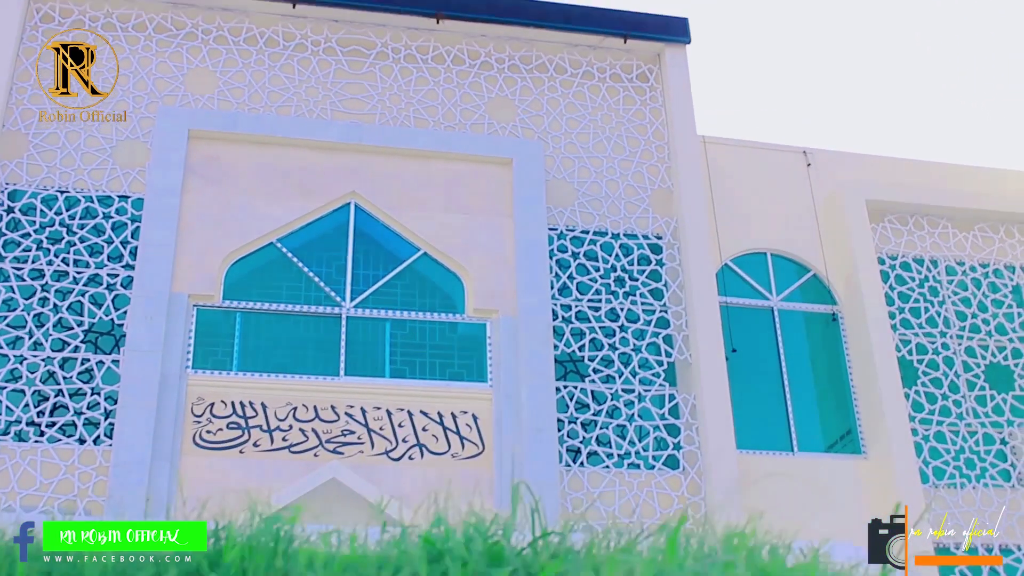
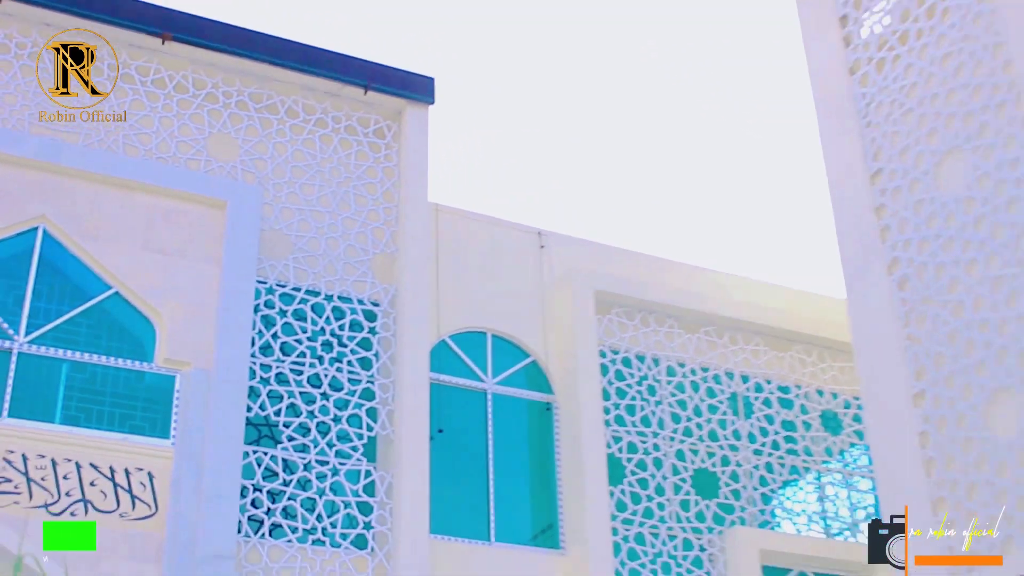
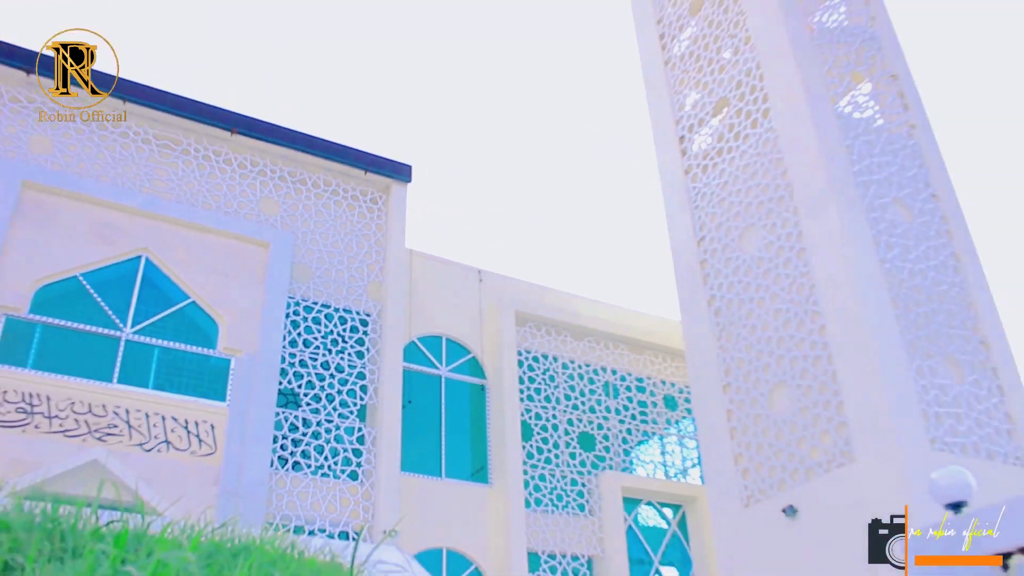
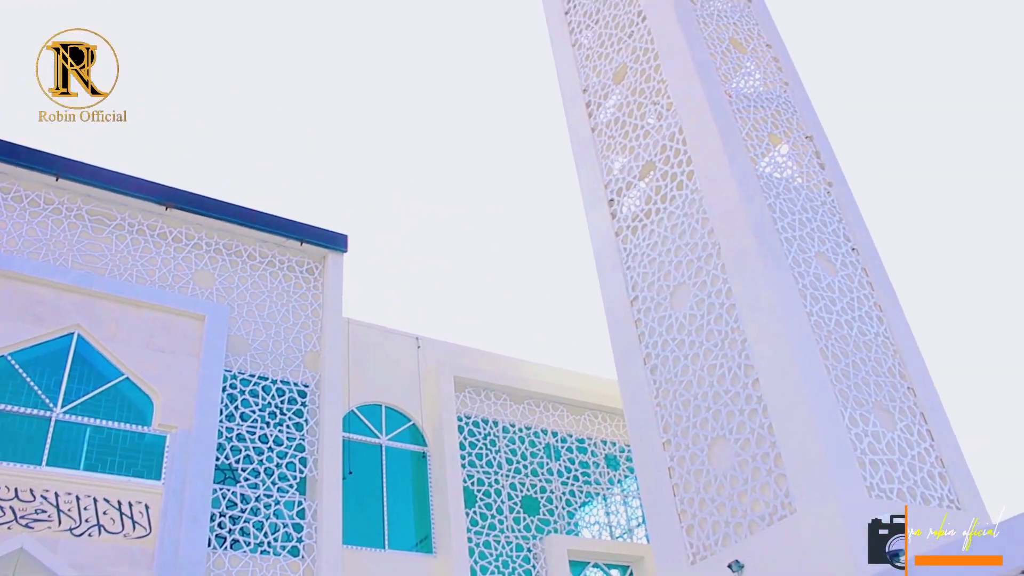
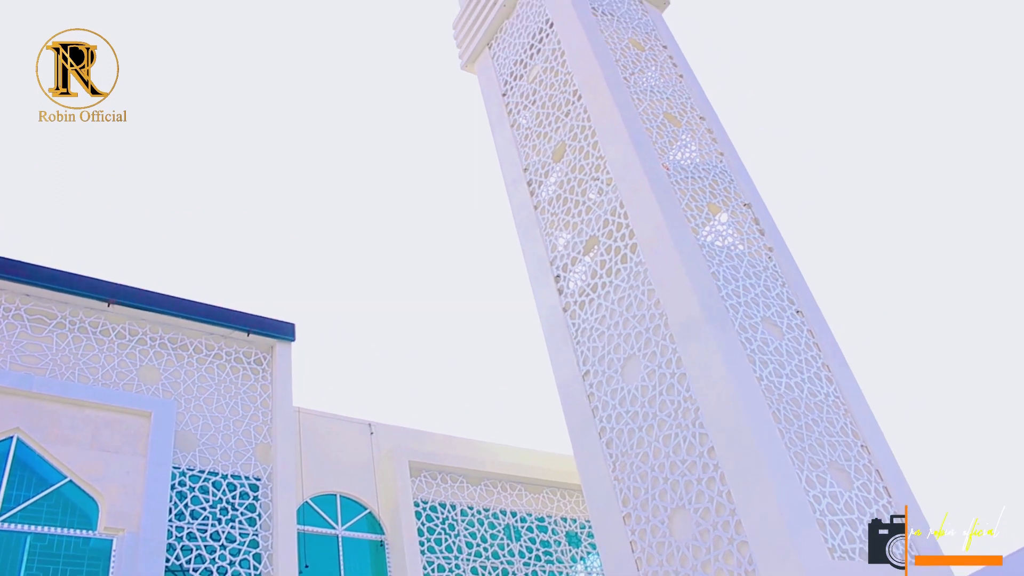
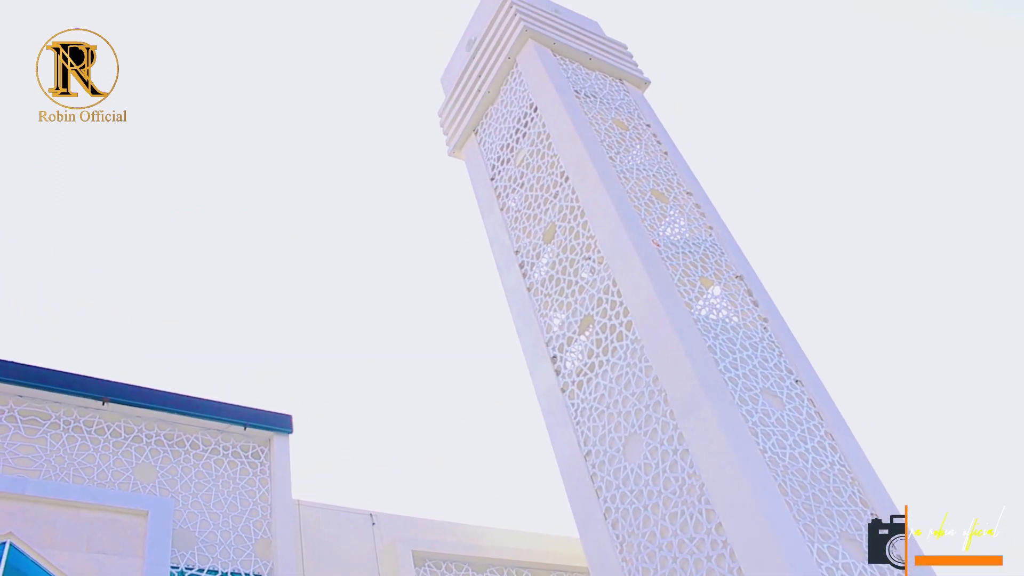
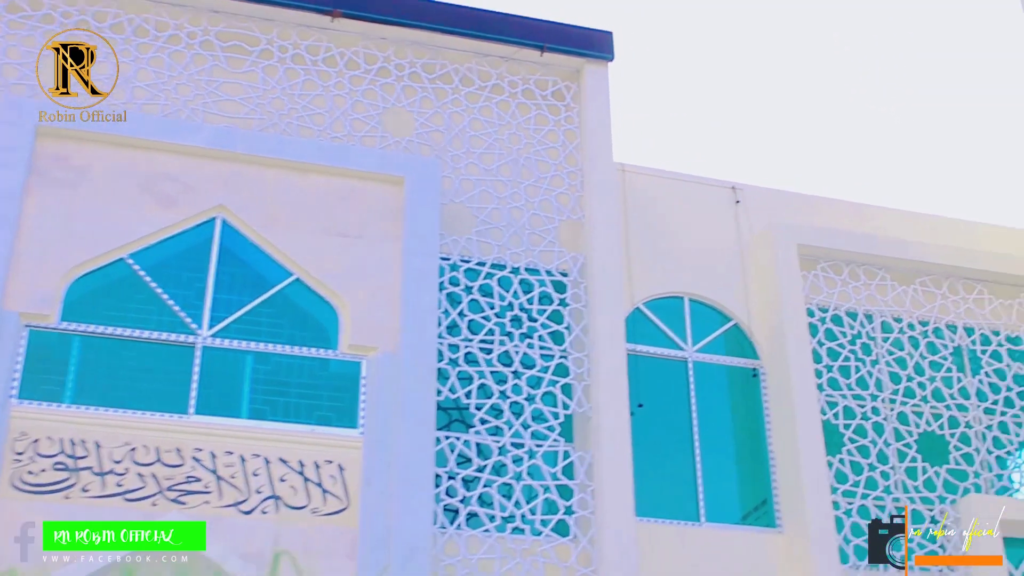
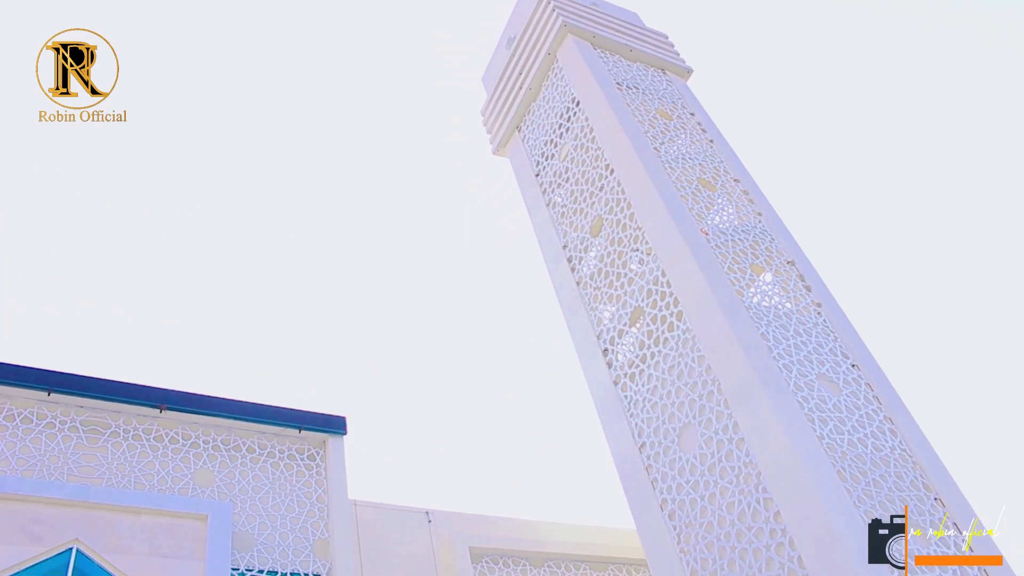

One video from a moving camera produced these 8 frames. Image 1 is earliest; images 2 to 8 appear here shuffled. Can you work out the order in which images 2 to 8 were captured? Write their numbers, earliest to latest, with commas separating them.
7, 2, 3, 4, 5, 6, 8
